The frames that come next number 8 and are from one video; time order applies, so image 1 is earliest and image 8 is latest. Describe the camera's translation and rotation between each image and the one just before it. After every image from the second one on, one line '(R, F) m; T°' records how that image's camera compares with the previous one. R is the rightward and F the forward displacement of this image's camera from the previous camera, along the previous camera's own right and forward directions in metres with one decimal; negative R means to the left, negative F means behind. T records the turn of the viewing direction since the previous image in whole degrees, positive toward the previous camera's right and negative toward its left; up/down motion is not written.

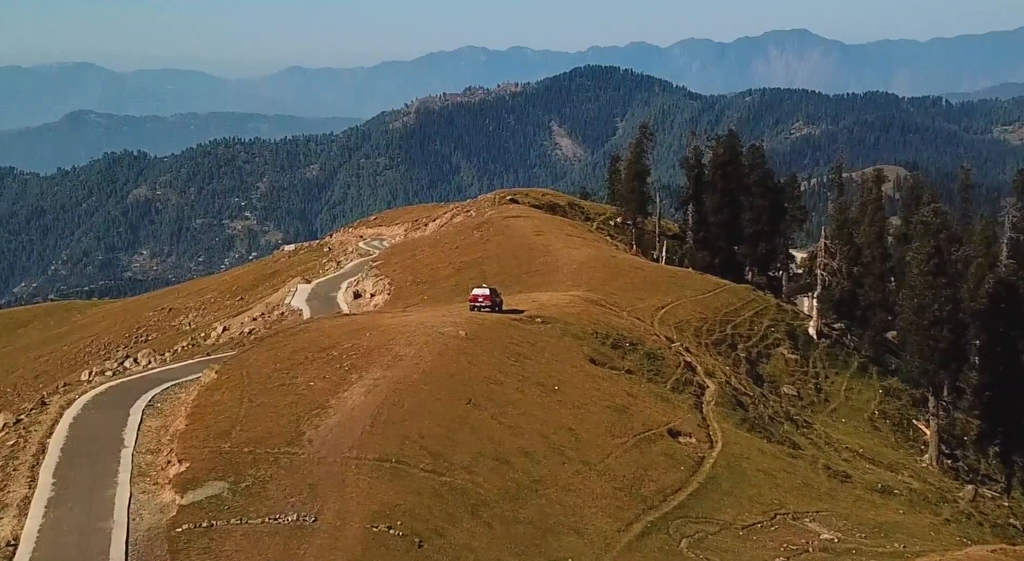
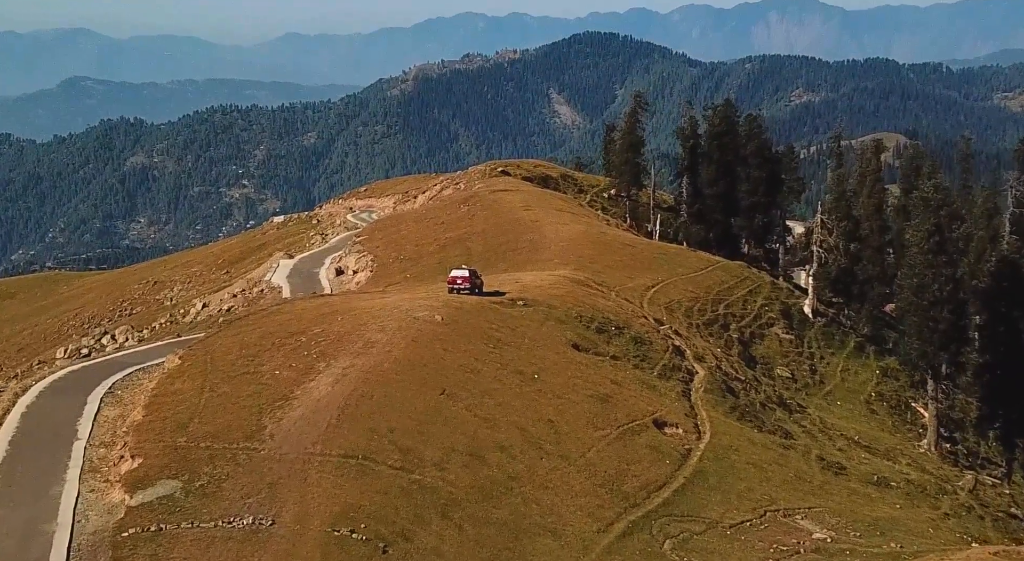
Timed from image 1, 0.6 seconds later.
(+1.0, +3.5) m; 0°
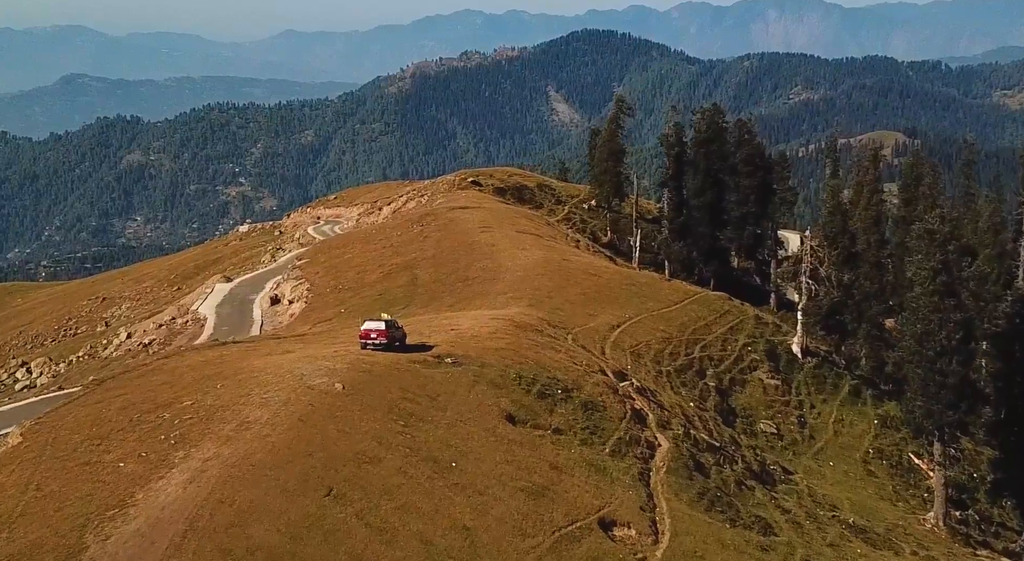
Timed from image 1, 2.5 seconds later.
(+3.2, +12.7) m; 0°
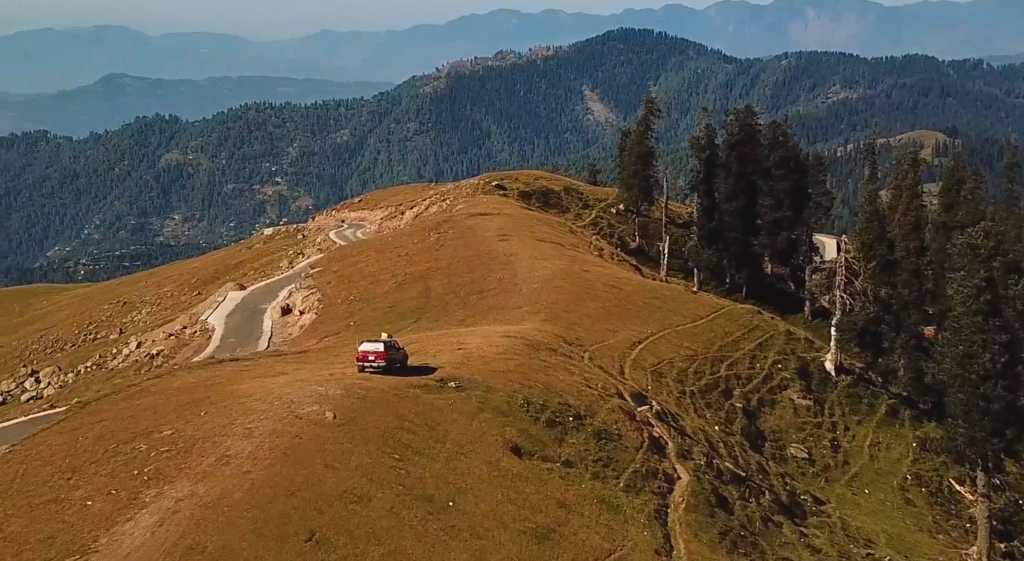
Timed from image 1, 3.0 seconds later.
(+1.1, +4.3) m; -1°
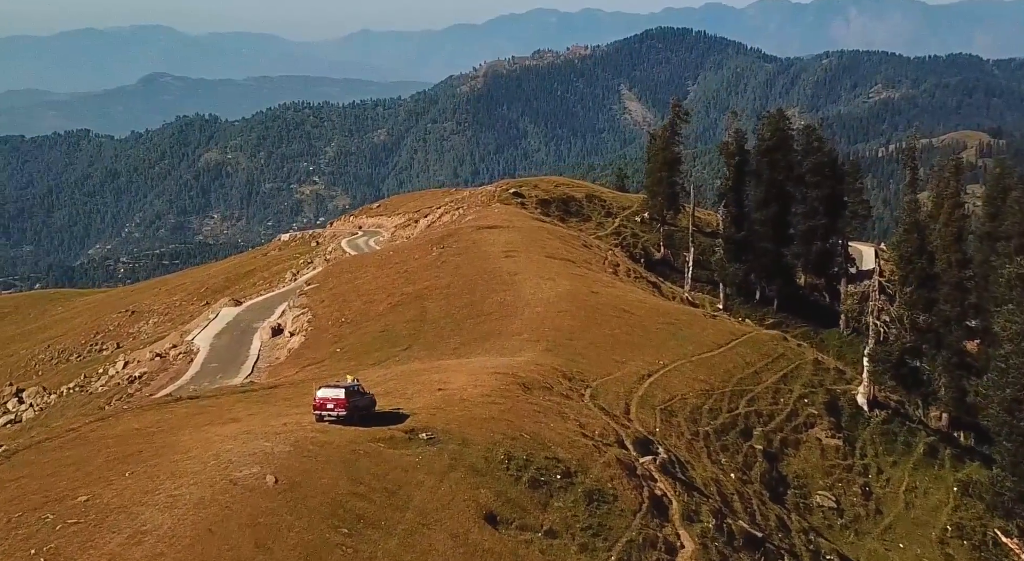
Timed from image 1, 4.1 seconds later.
(+2.1, +7.4) m; -2°
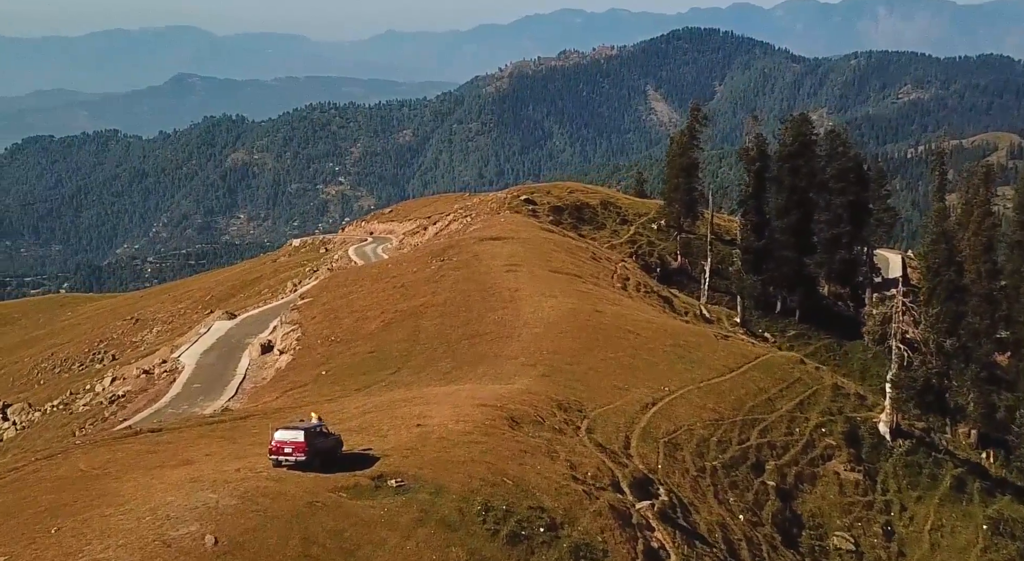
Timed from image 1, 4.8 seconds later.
(+1.5, +5.2) m; -1°
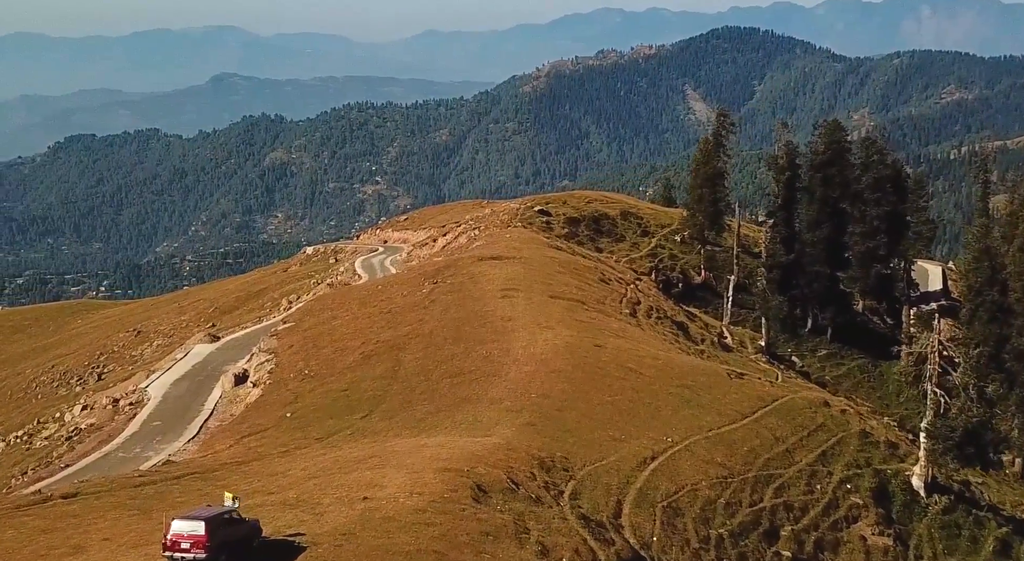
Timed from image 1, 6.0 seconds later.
(+2.4, +8.1) m; -2°
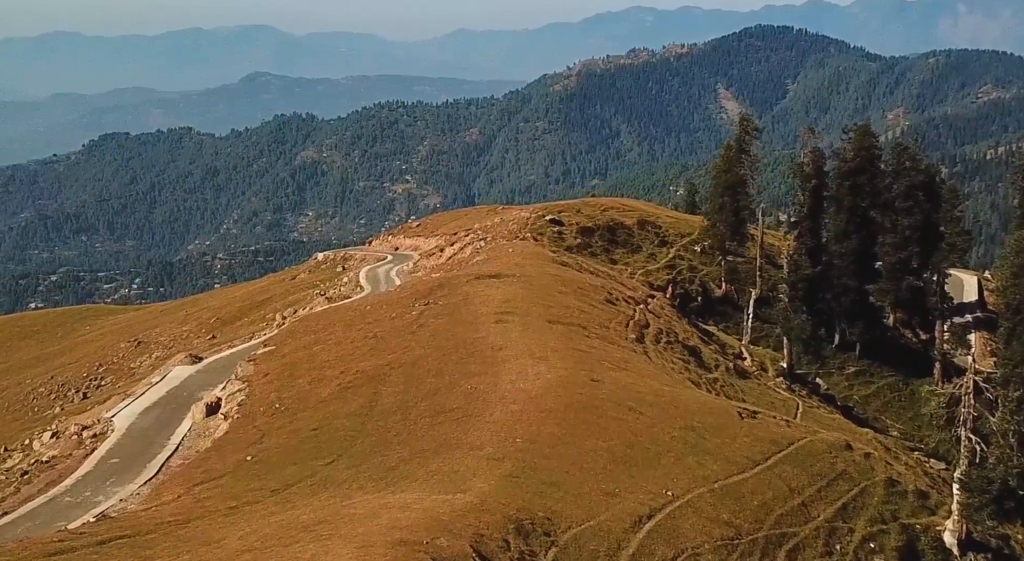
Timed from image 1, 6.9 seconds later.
(+1.9, +6.8) m; -1°
